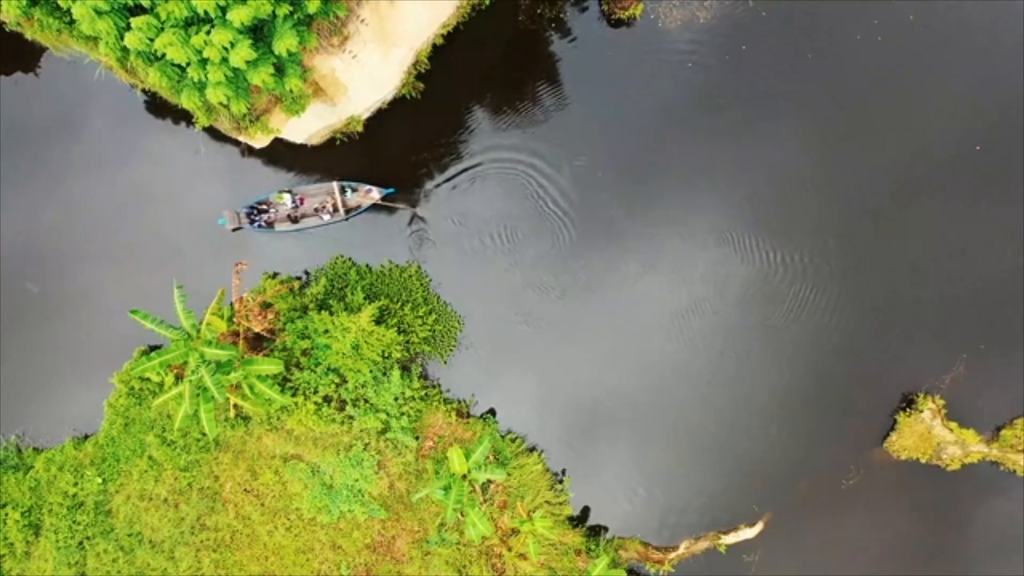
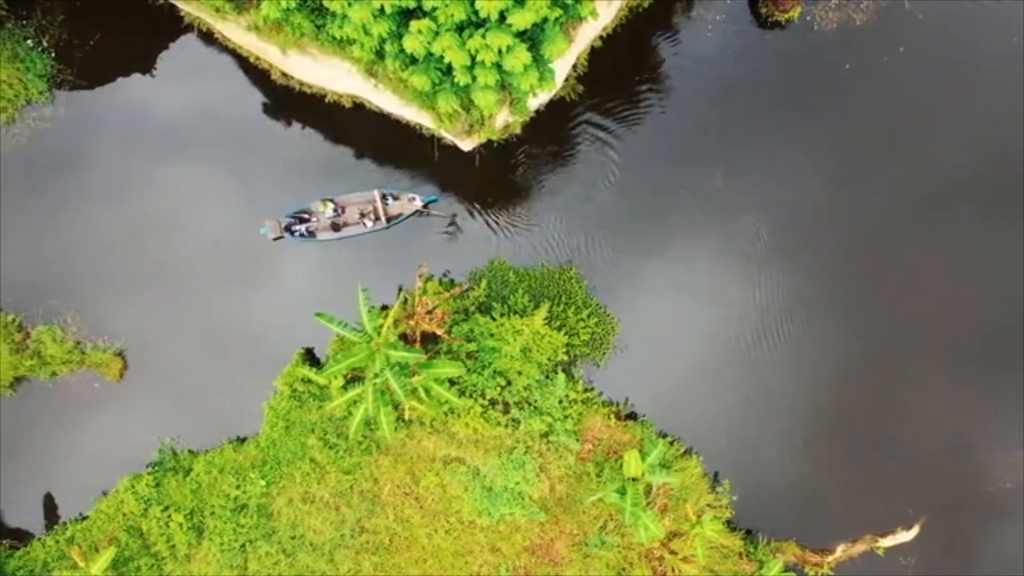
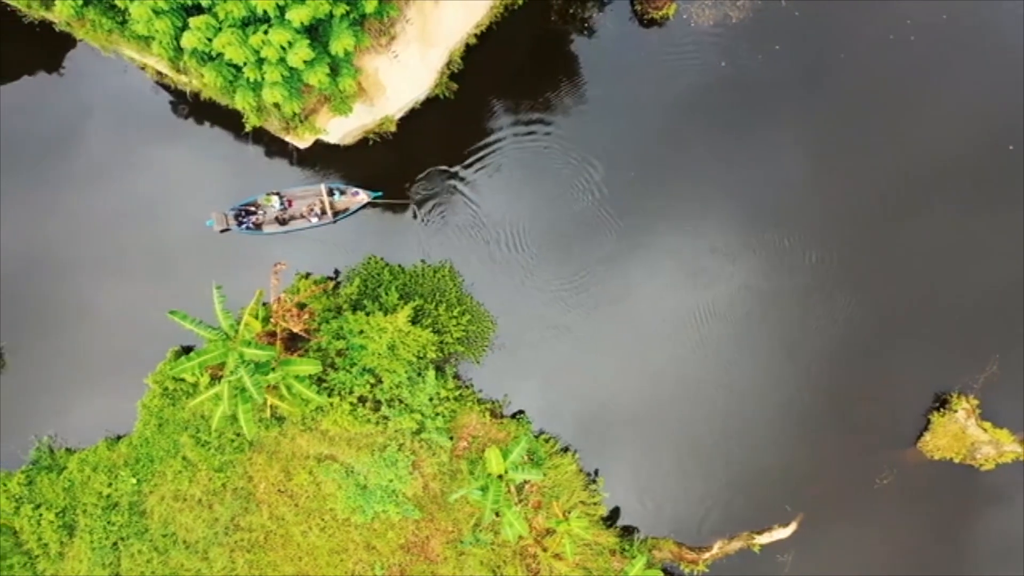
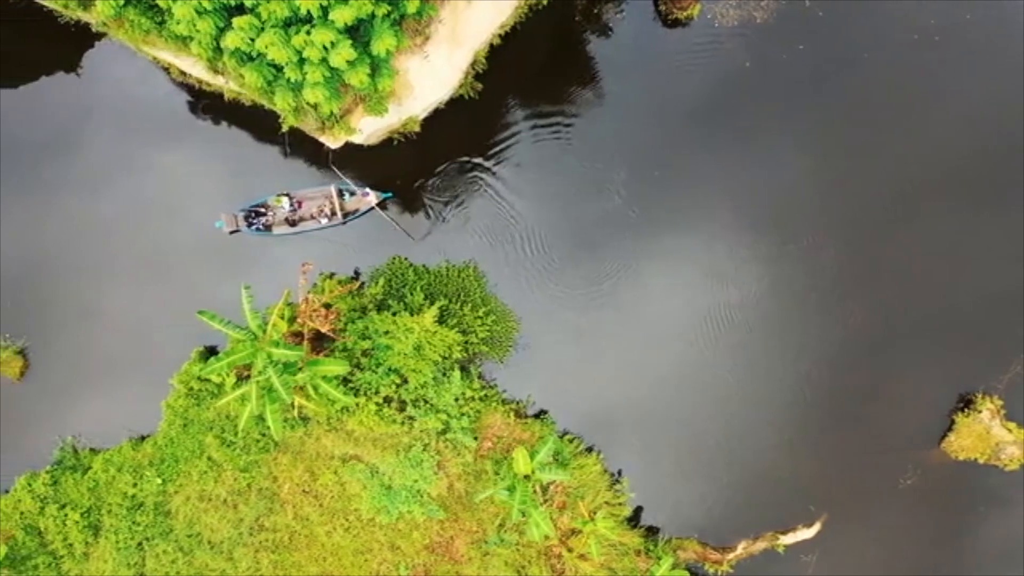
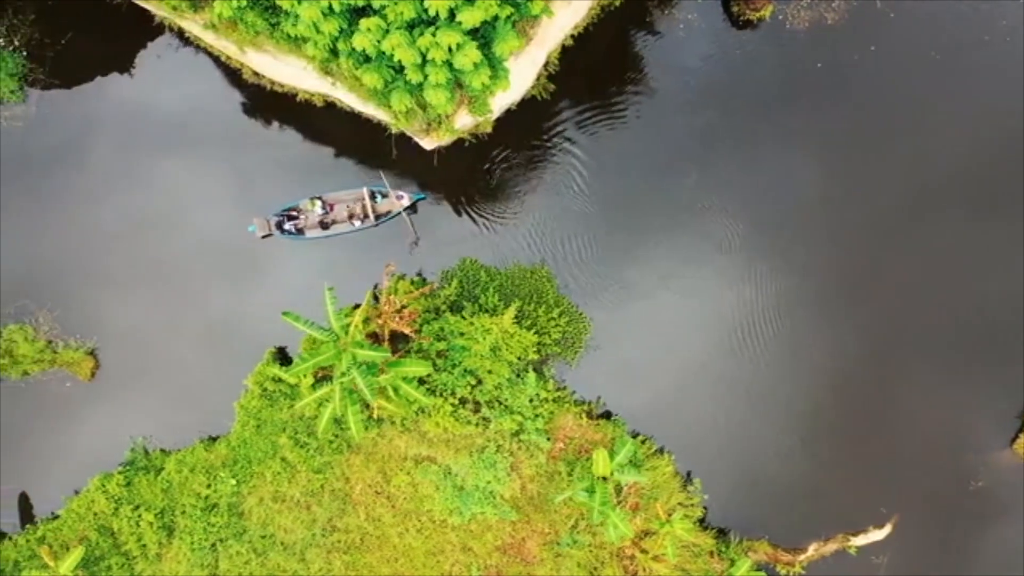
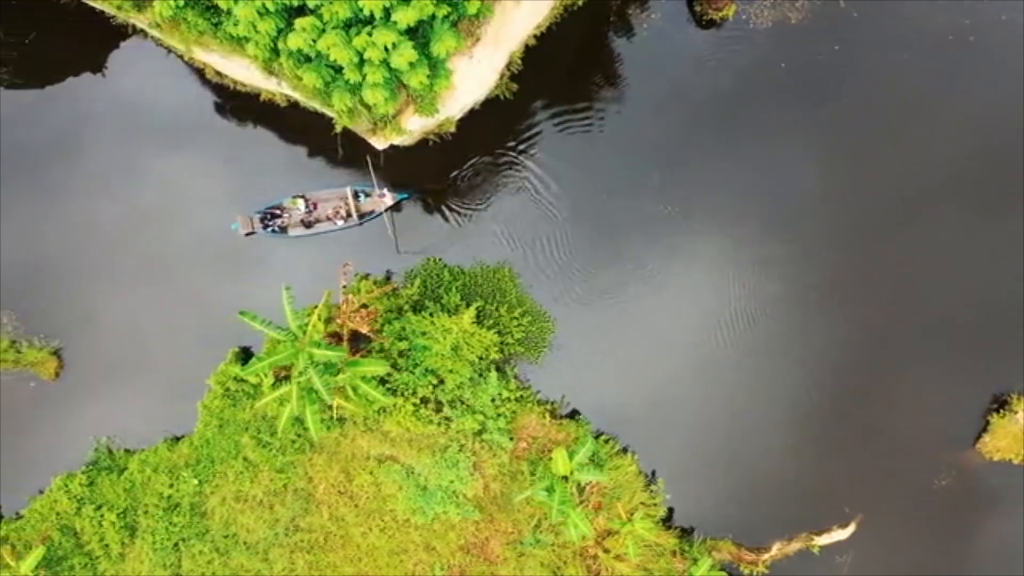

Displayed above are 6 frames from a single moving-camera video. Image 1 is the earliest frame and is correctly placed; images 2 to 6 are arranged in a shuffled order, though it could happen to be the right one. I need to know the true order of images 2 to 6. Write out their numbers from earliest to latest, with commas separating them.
3, 4, 6, 5, 2
